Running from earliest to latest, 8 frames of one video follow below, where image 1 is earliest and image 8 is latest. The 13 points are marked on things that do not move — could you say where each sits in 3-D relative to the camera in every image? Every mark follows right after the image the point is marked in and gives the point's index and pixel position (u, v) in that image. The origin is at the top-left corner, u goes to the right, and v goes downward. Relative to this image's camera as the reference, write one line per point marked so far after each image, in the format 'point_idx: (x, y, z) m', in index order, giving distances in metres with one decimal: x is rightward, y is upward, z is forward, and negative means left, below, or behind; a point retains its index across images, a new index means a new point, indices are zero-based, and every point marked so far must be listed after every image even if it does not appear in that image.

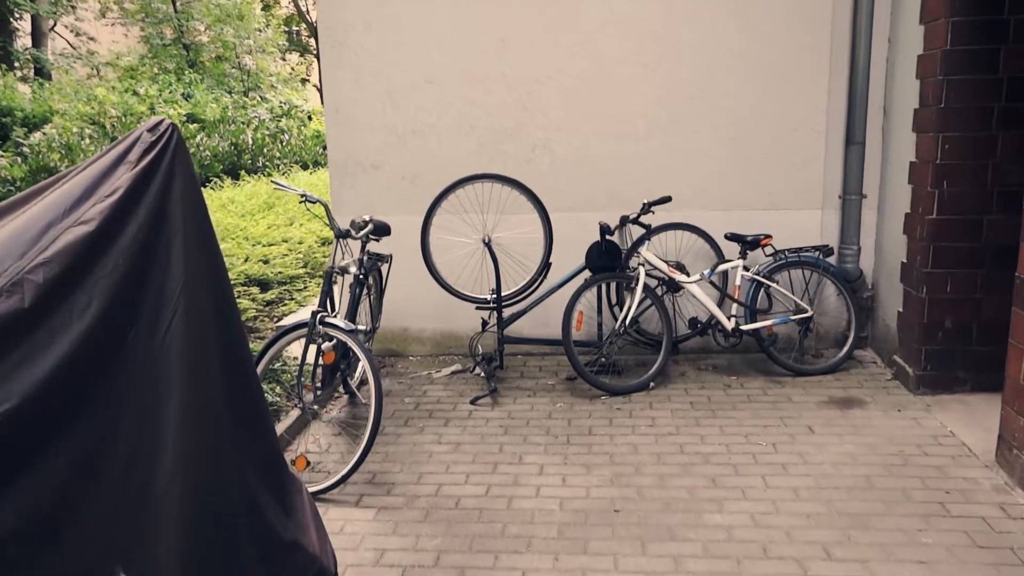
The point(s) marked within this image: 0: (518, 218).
0: (0.0, +0.5, +5.1) m
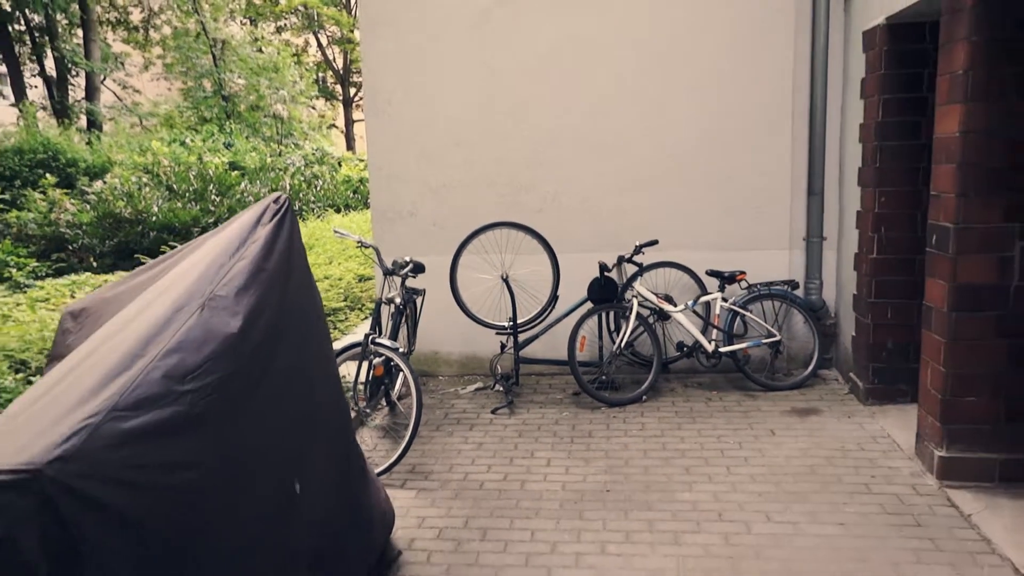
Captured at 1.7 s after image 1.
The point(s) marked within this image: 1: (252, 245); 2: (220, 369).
0: (+0.1, +0.2, +6.1) m
1: (-0.9, +0.2, +3.0) m
2: (-0.9, -0.2, +2.5) m
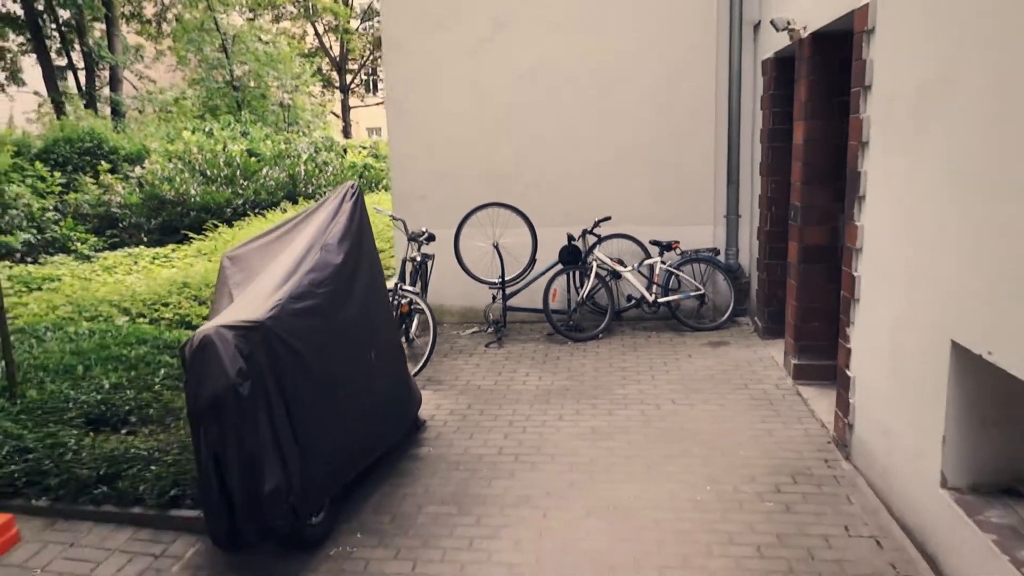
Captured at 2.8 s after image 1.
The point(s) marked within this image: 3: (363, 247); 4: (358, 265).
0: (0.0, +0.6, +7.9) m
1: (-1.0, +0.5, +4.8) m
2: (-1.0, 0.0, +4.3) m
3: (-0.9, +0.3, +4.8) m
4: (-0.9, +0.1, +4.6) m
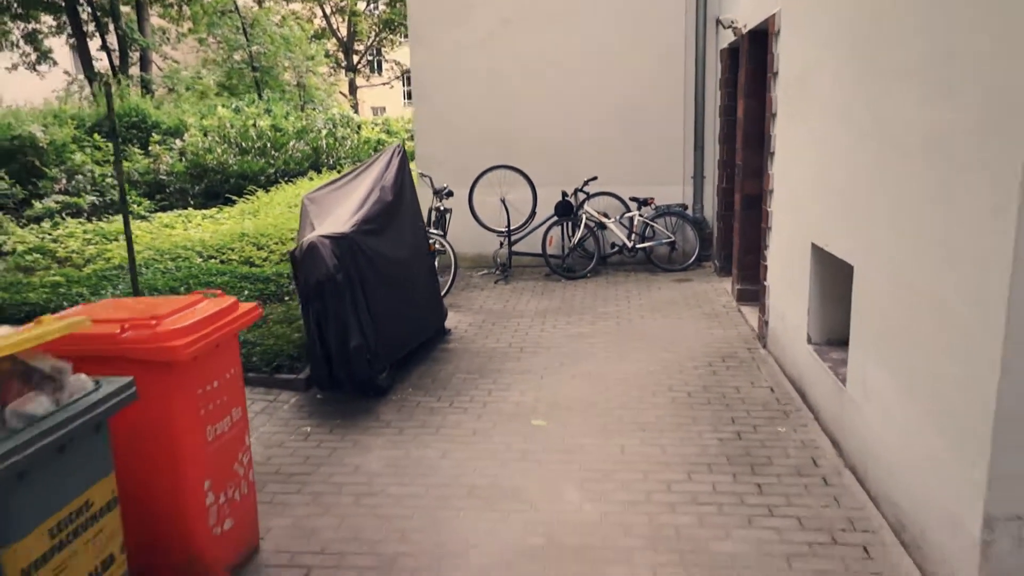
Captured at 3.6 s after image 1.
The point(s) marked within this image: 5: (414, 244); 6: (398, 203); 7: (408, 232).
0: (+0.1, +1.2, +9.5) m
1: (-0.9, +1.0, +6.4) m
2: (-0.9, +0.6, +5.9) m
3: (-0.8, +0.8, +6.4) m
4: (-0.8, +0.7, +6.3) m
5: (-0.8, +0.3, +6.3) m
6: (-0.9, +0.7, +6.2) m
7: (-0.8, +0.4, +6.3) m
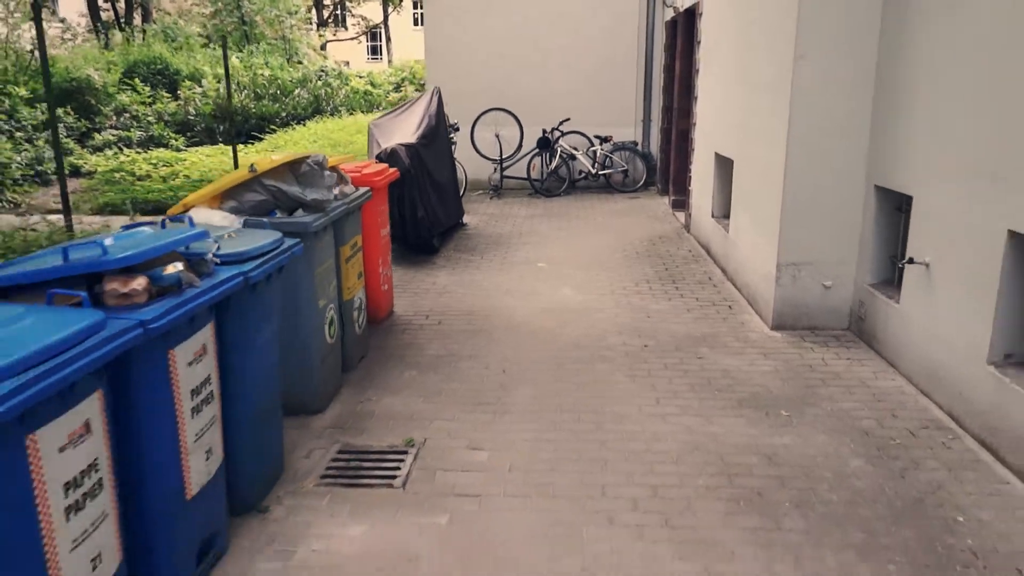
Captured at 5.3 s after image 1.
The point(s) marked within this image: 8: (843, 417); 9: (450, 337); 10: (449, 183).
0: (-0.1, +2.4, +12.2) m
1: (-0.9, +2.1, +9.0) m
2: (-0.8, +1.7, +8.6) m
3: (-0.8, +1.9, +9.1) m
4: (-0.8, +1.8, +8.9) m
5: (-0.7, +1.5, +9.0) m
6: (-0.8, +1.8, +8.8) m
7: (-0.7, +1.6, +9.0) m
8: (+1.8, -0.7, +4.3) m
9: (-0.4, -0.4, +5.8) m
10: (-0.7, +1.2, +8.9) m
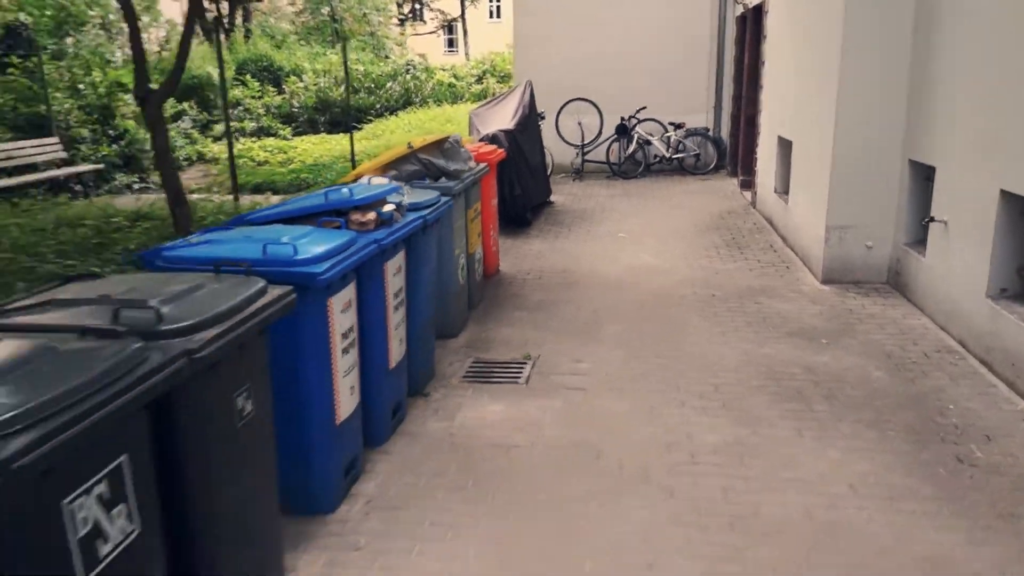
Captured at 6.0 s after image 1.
0: (+1.3, +2.9, +13.3) m
1: (+0.2, +2.5, +10.2) m
2: (+0.2, +2.1, +9.8) m
3: (+0.3, +2.3, +10.2) m
4: (+0.3, +2.2, +10.1) m
5: (+0.3, +1.9, +10.2) m
6: (+0.3, +2.2, +10.0) m
7: (+0.3, +2.0, +10.2) m
8: (+2.4, -0.4, +5.3) m
9: (+0.3, 0.0, +7.0) m
10: (+0.4, +1.5, +10.1) m
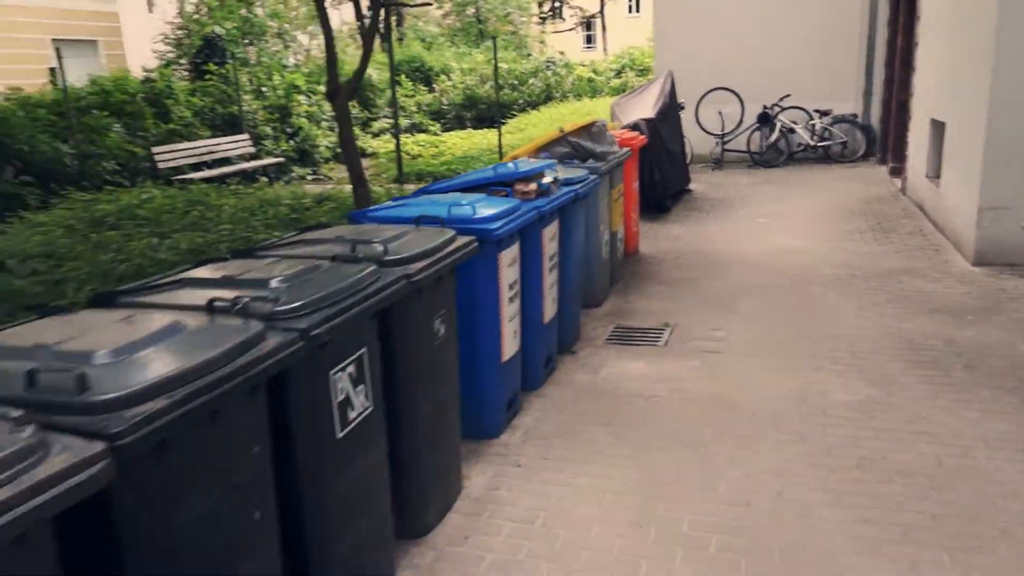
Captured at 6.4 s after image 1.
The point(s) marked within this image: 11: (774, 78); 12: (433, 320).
0: (+3.7, +3.1, +13.4) m
1: (+2.0, +2.7, +10.5) m
2: (+2.0, +2.3, +10.1) m
3: (+2.1, +2.5, +10.5) m
4: (+2.1, +2.4, +10.4) m
5: (+2.2, +2.1, +10.5) m
6: (+2.1, +2.4, +10.3) m
7: (+2.2, +2.2, +10.4) m
8: (+3.4, -0.2, +5.4) m
9: (+1.6, +0.2, +7.3) m
10: (+2.2, +1.8, +10.4) m
11: (+4.3, +3.5, +13.2) m
12: (-0.3, -0.1, +3.0) m
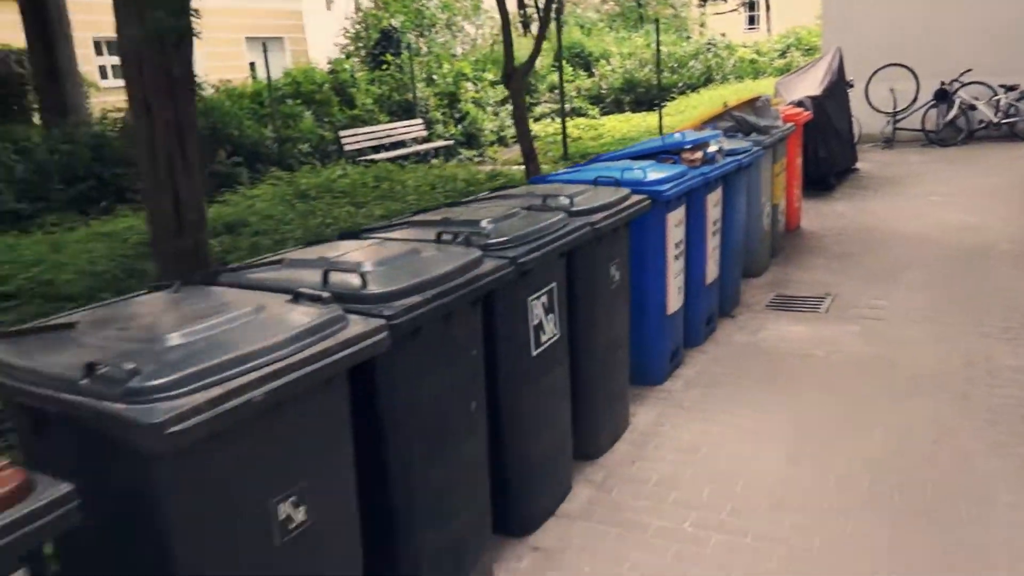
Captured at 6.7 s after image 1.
0: (+6.3, +3.3, +12.8) m
1: (+4.2, +3.0, +10.3) m
2: (+4.0, +2.5, +9.9) m
3: (+4.3, +2.7, +10.3) m
4: (+4.2, +2.6, +10.2) m
5: (+4.3, +2.3, +10.2) m
6: (+4.2, +2.6, +10.1) m
7: (+4.2, +2.4, +10.2) m
8: (+4.5, -0.1, +5.0) m
9: (+3.1, +0.4, +7.3) m
10: (+4.3, +2.0, +10.1) m
11: (+6.9, +3.7, +12.5) m
12: (+0.4, +0.1, +3.4) m
